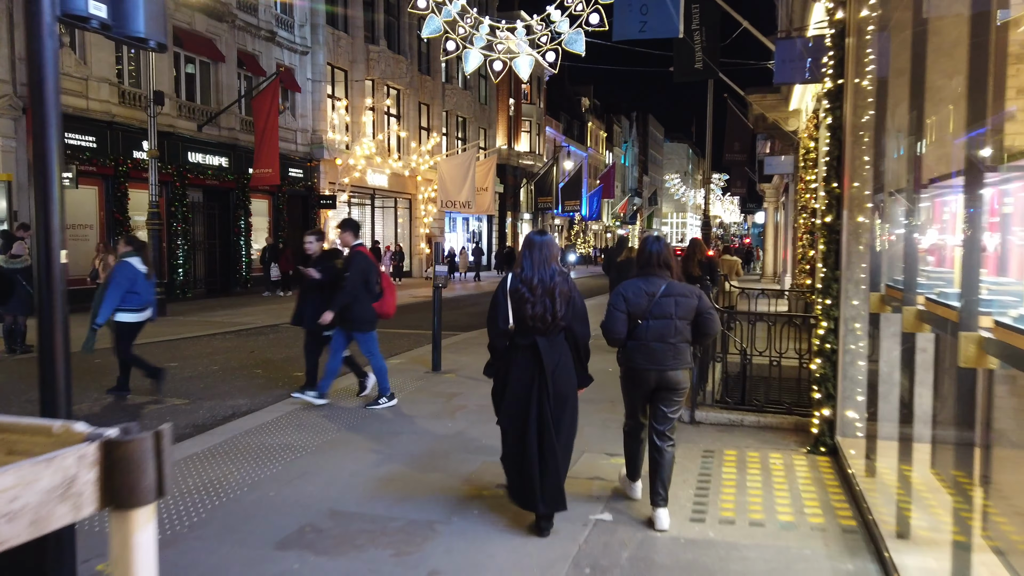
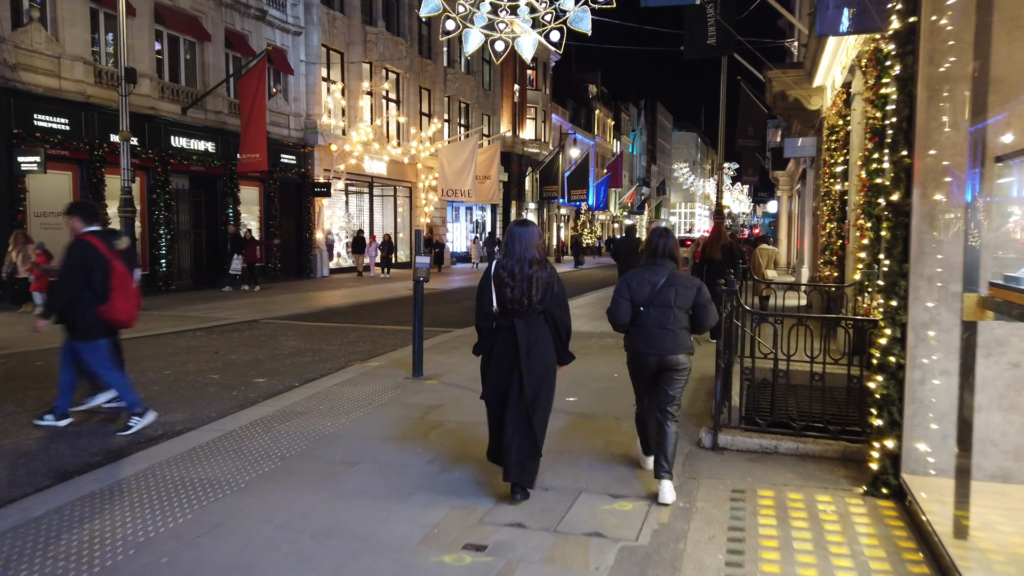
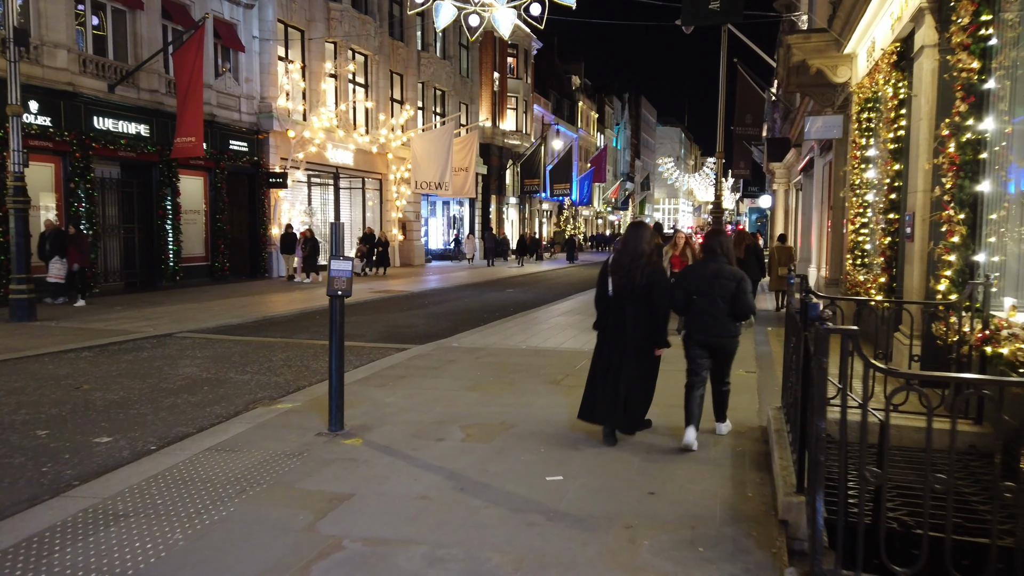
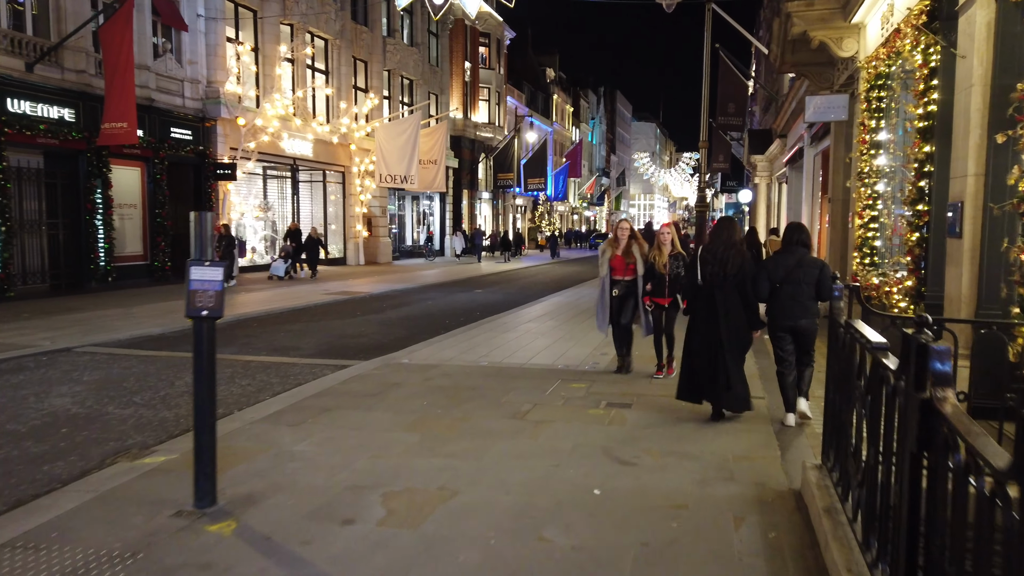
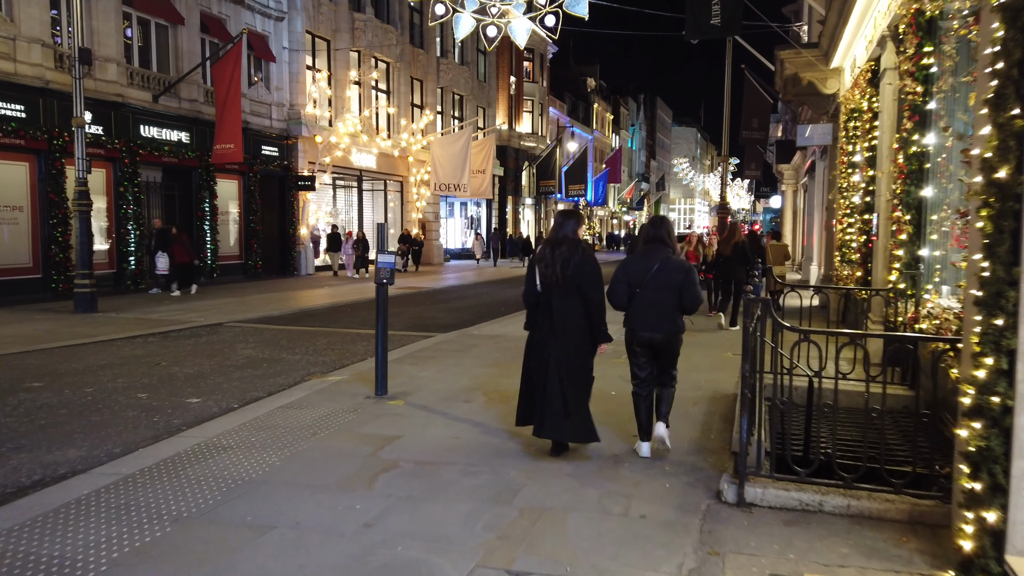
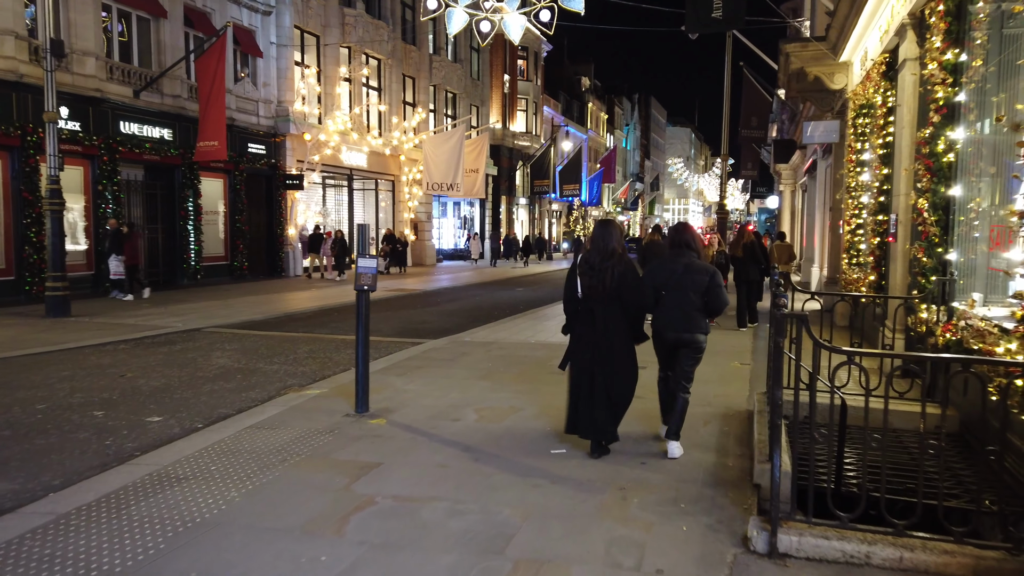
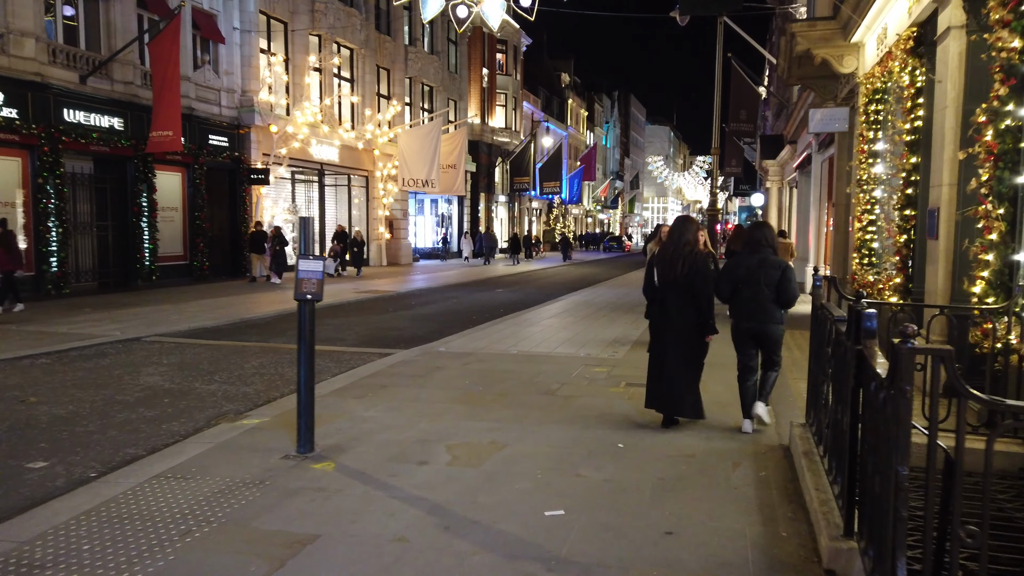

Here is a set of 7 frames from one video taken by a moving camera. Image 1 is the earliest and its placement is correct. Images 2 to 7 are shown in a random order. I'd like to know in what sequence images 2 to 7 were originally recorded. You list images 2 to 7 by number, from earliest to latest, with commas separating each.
2, 5, 6, 3, 7, 4
